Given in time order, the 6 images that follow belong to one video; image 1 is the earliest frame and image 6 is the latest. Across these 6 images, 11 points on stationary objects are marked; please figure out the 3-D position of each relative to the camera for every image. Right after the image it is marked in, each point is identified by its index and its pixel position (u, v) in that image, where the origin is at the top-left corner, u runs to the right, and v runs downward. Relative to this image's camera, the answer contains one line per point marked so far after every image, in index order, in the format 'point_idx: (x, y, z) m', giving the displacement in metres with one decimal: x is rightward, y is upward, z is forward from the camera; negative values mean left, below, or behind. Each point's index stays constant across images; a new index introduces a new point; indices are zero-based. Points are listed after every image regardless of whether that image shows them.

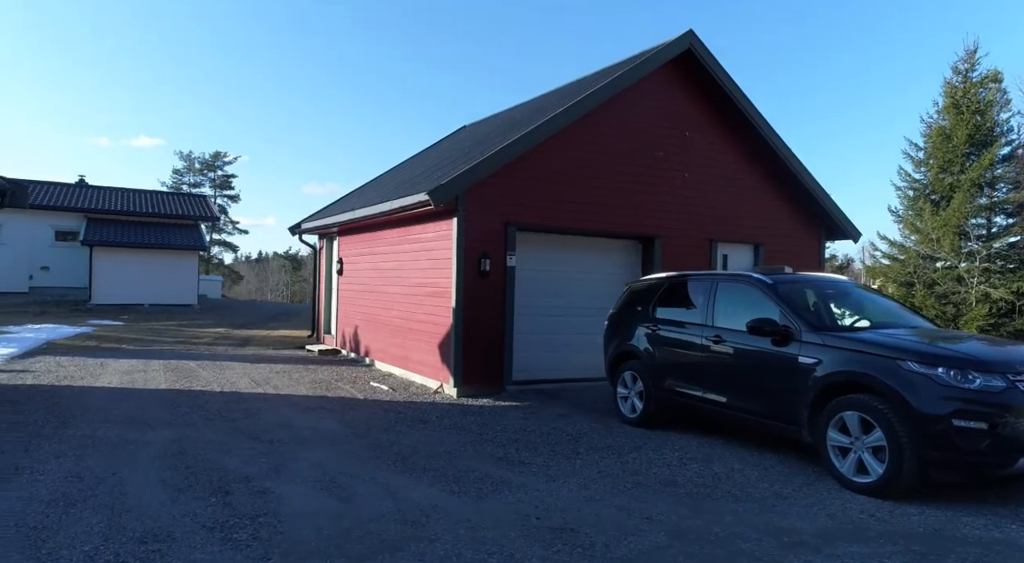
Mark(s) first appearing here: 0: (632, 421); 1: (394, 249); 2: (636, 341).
0: (+1.3, -1.6, +7.8) m
1: (-2.0, +0.6, +12.2) m
2: (+1.4, -0.6, +7.9) m
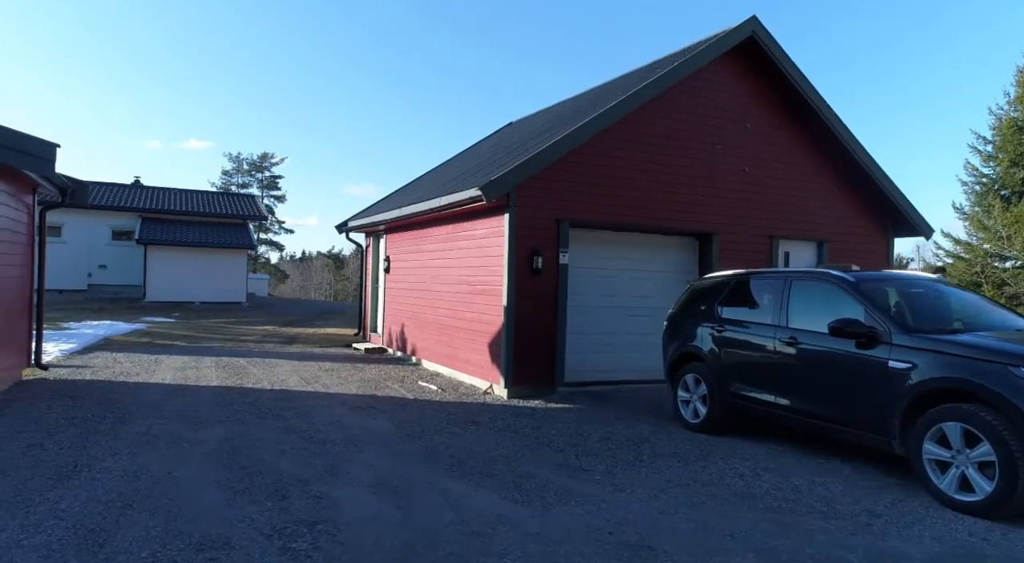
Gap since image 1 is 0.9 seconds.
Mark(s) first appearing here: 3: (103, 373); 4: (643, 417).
0: (+1.9, -1.5, +7.4) m
1: (-1.2, +0.6, +12.0) m
2: (+2.0, -0.6, +7.5) m
3: (-6.2, -1.4, +10.6) m
4: (+1.5, -1.6, +8.1) m
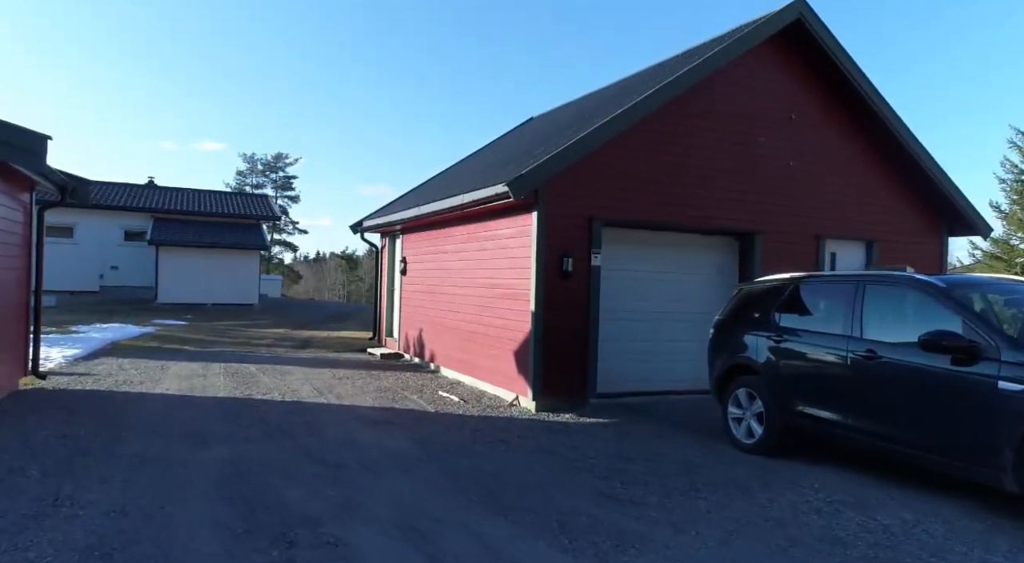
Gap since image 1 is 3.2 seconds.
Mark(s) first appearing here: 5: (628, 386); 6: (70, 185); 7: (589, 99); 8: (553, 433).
0: (+2.2, -1.6, +6.7) m
1: (-0.8, +0.5, +11.3) m
2: (+2.3, -0.7, +6.8) m
3: (-5.8, -1.4, +10.0) m
4: (+1.9, -1.6, +7.4) m
5: (+1.6, -1.5, +9.7) m
6: (-5.6, +1.2, +9.0) m
7: (+1.4, +3.2, +12.2) m
8: (+0.4, -1.6, +7.5) m
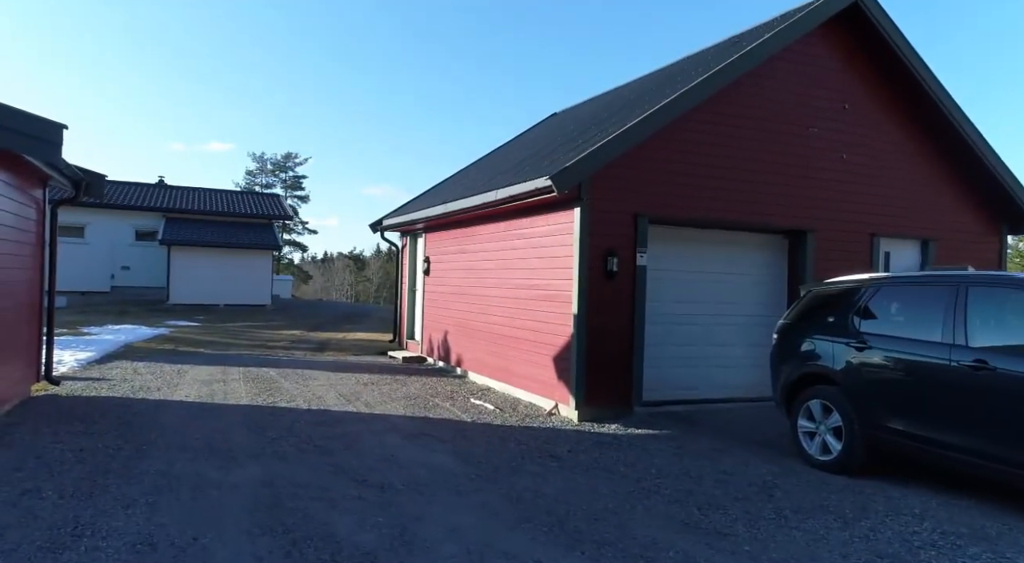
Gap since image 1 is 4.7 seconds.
0: (+2.7, -1.6, +6.1) m
1: (-0.3, +0.5, +10.7) m
2: (+2.8, -0.7, +6.2) m
3: (-5.3, -1.4, +9.5) m
4: (+2.3, -1.6, +6.8) m
5: (+2.1, -1.5, +9.1) m
6: (-5.1, +1.2, +8.5) m
7: (+1.9, +3.2, +11.6) m
8: (+0.9, -1.6, +7.0) m
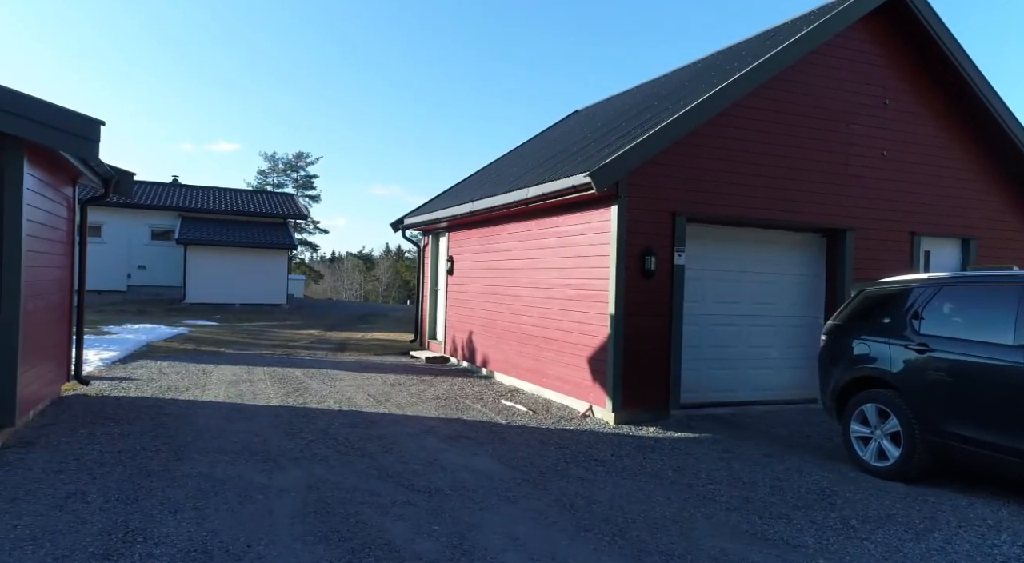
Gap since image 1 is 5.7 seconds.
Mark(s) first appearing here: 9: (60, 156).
0: (+3.1, -1.6, +5.9) m
1: (+0.2, +0.5, +10.6) m
2: (+3.2, -0.7, +6.0) m
3: (-4.9, -1.4, +9.4) m
4: (+2.7, -1.6, +6.7) m
5: (+2.5, -1.5, +8.9) m
6: (-4.7, +1.2, +8.4) m
7: (+2.3, +3.2, +11.4) m
8: (+1.3, -1.6, +6.8) m
9: (-4.6, +1.3, +7.1) m
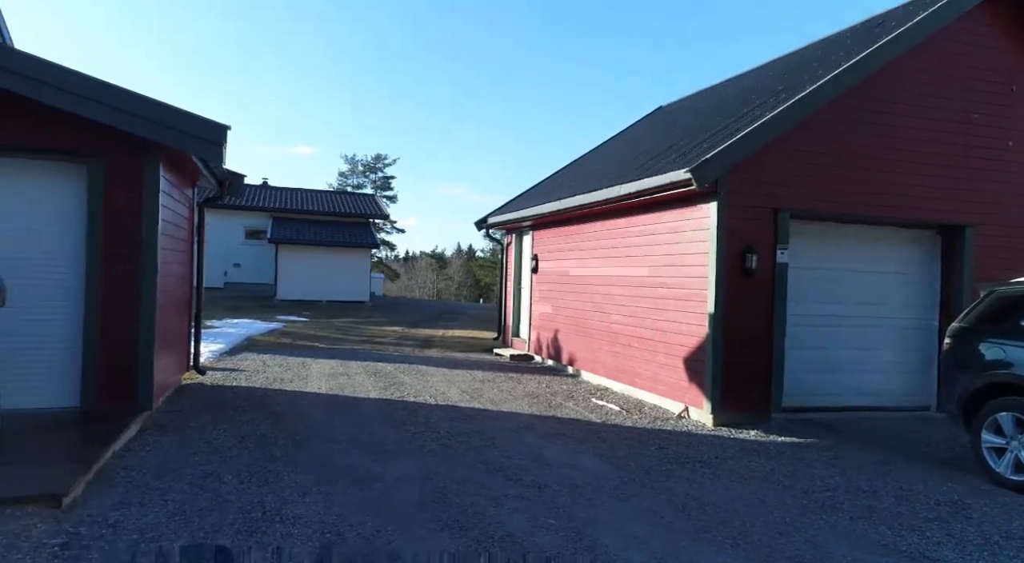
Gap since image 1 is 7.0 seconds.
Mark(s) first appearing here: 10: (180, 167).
0: (+4.0, -1.6, +5.5) m
1: (+1.6, +0.6, +10.5) m
2: (+4.1, -0.7, +5.6) m
3: (-3.6, -1.4, +9.9) m
4: (+3.7, -1.6, +6.3) m
5: (+3.7, -1.5, +8.6) m
6: (-3.6, +1.3, +8.8) m
7: (+3.8, +3.2, +11.1) m
8: (+2.3, -1.6, +6.6) m
9: (-3.5, +1.3, +7.6) m
10: (-3.7, +1.3, +7.8) m
